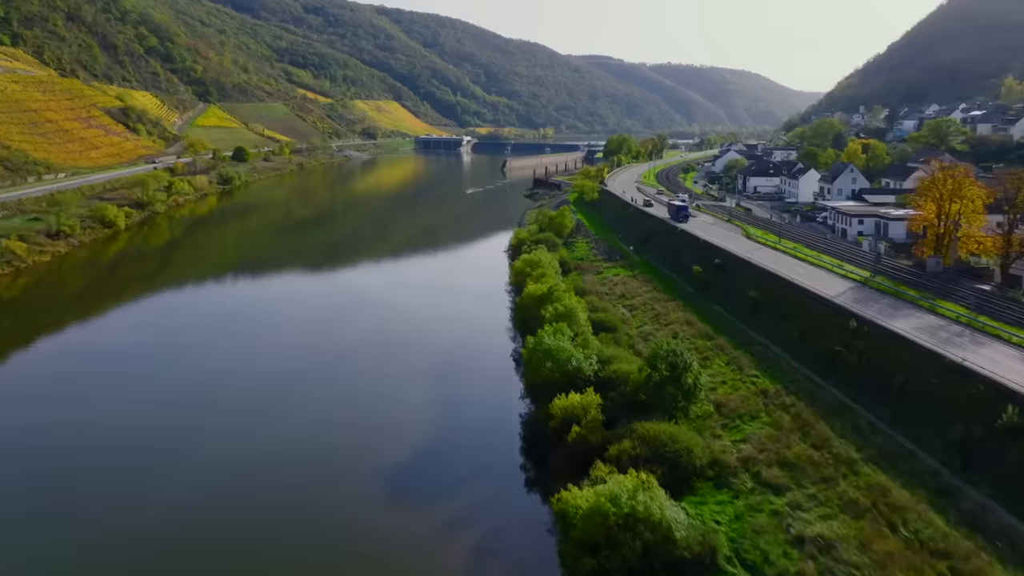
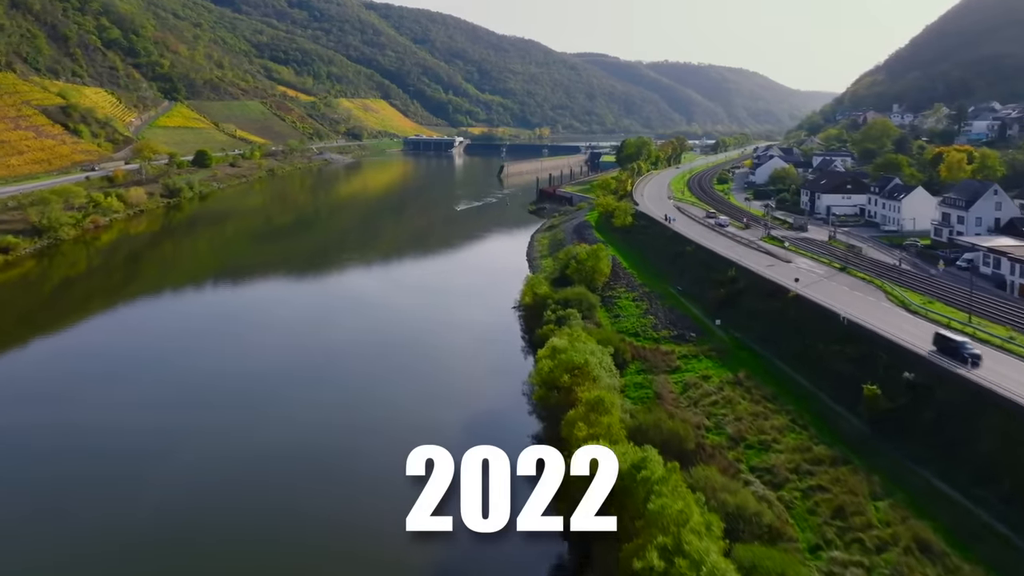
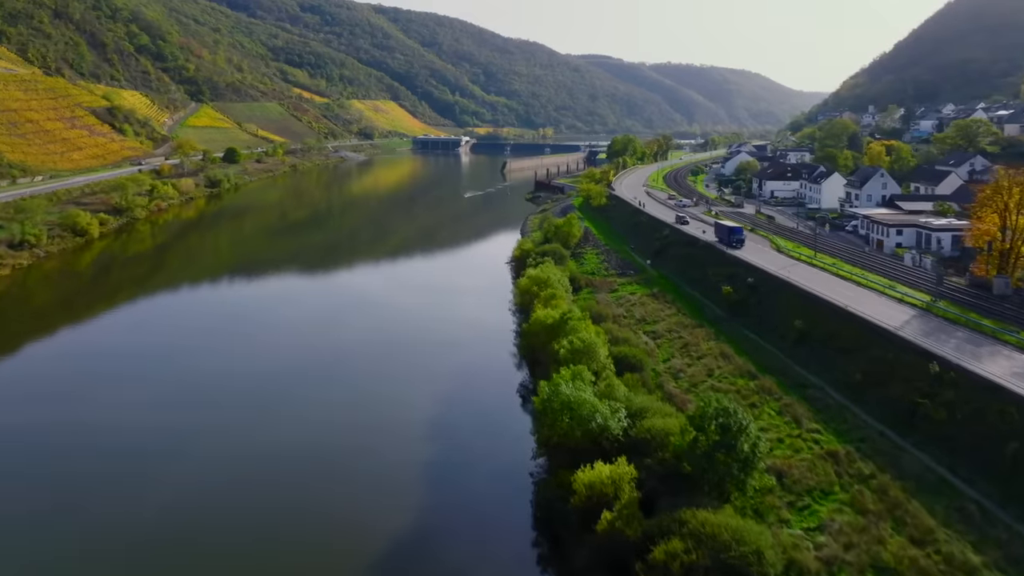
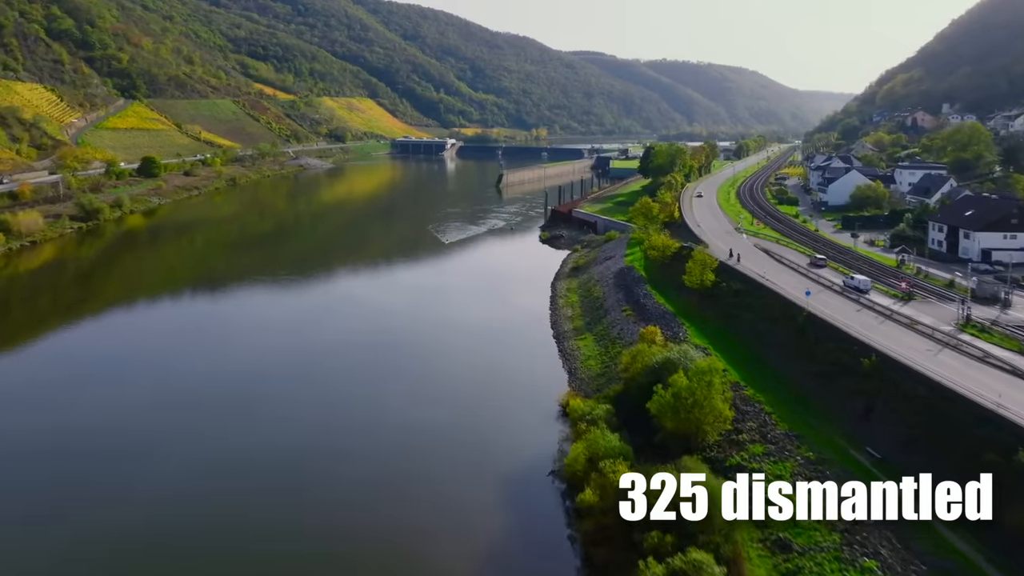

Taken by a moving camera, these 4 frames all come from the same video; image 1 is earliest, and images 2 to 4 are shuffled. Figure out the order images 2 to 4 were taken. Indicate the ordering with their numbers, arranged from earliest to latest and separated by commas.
3, 2, 4
